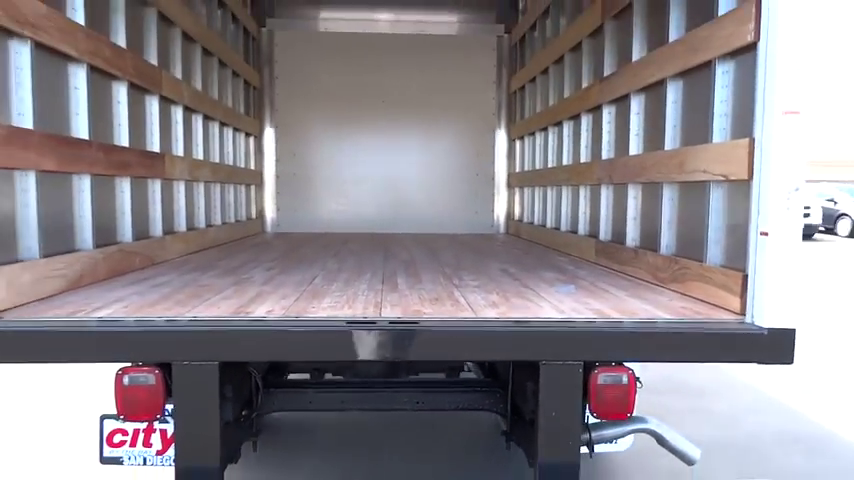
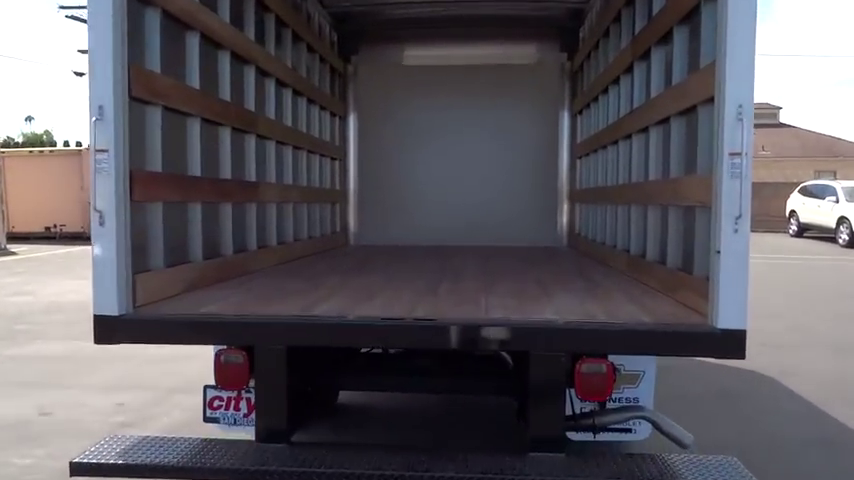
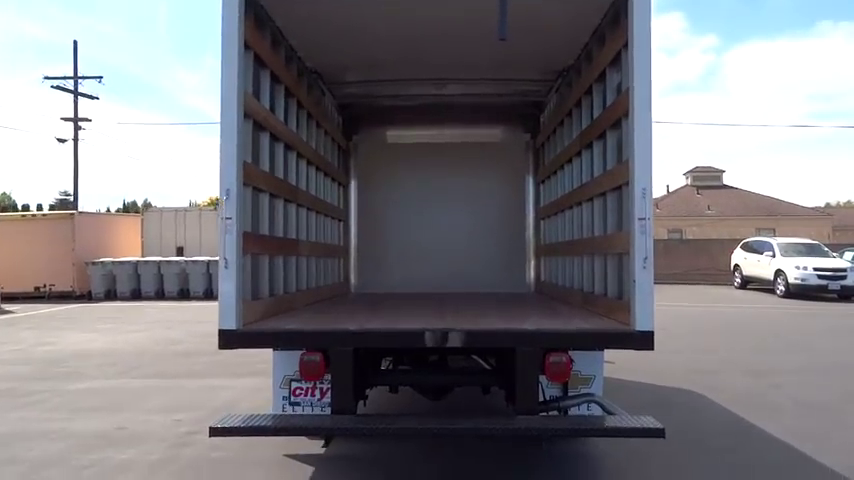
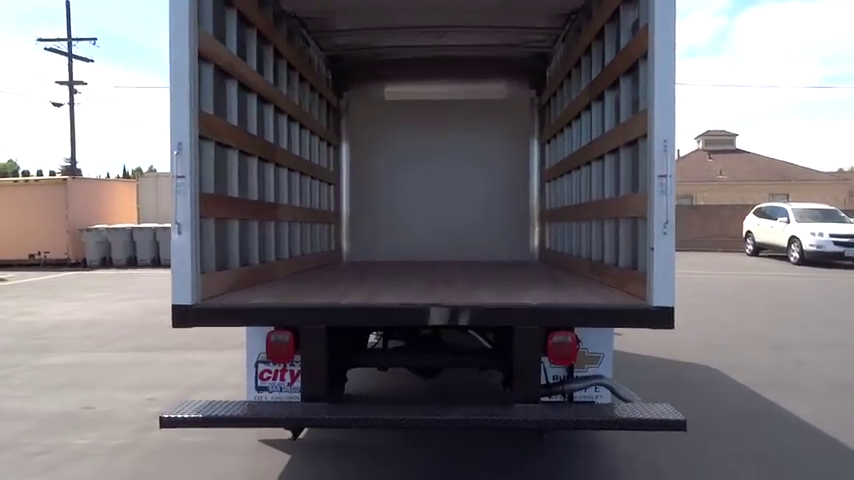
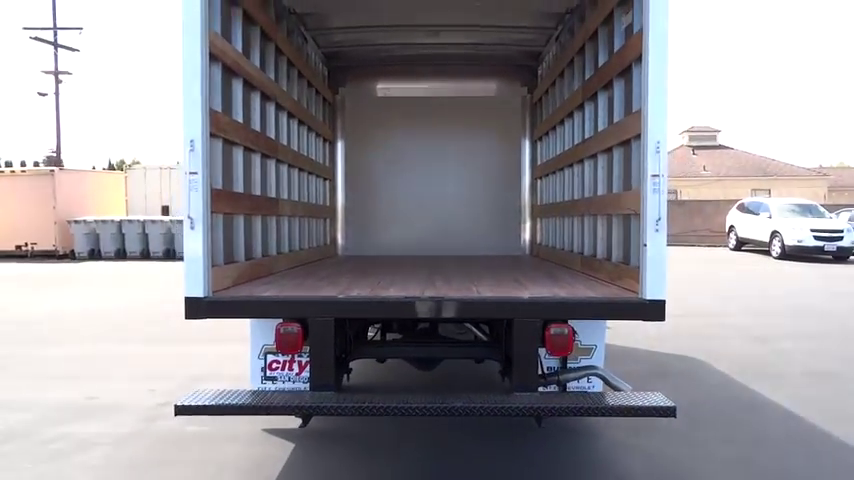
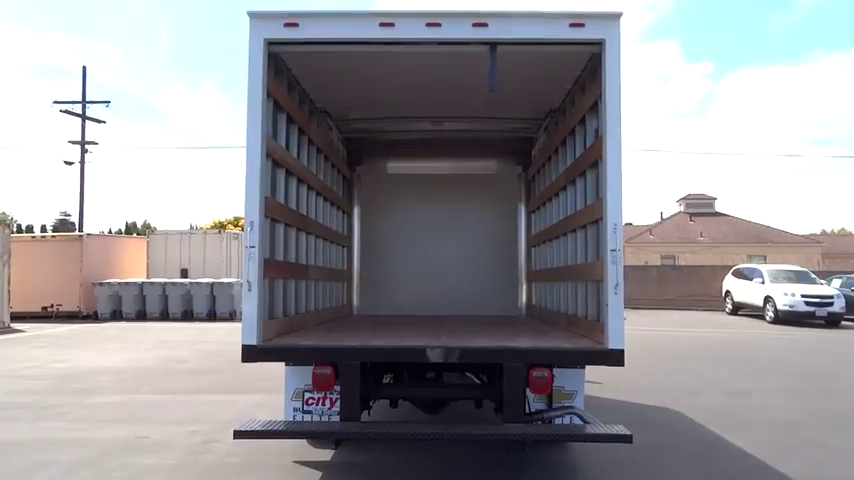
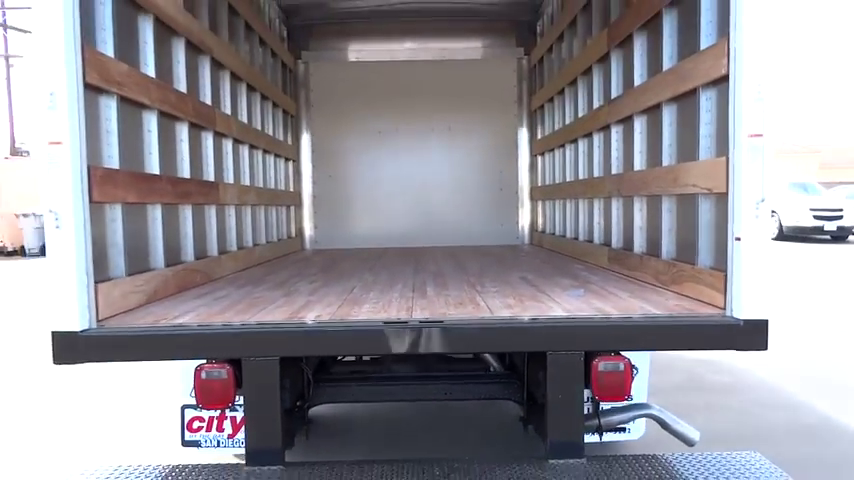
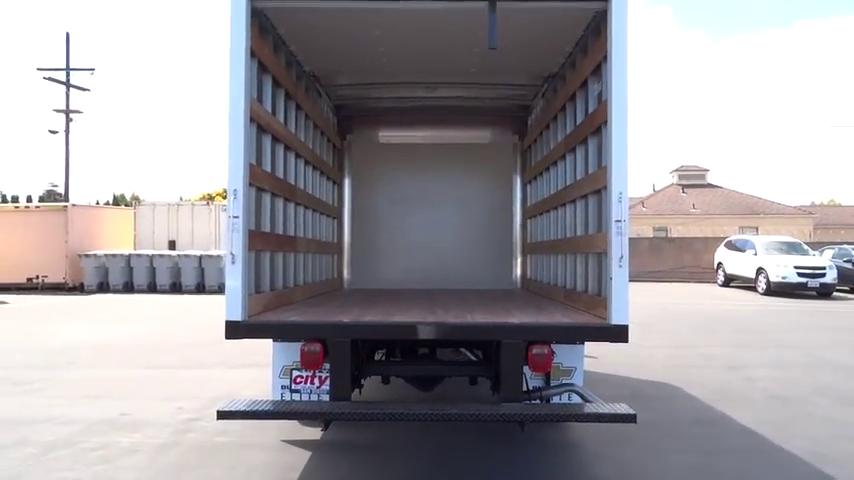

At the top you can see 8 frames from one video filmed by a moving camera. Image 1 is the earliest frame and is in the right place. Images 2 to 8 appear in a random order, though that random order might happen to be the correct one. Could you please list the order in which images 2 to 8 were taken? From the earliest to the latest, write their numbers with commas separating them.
7, 5, 8, 6, 3, 4, 2
